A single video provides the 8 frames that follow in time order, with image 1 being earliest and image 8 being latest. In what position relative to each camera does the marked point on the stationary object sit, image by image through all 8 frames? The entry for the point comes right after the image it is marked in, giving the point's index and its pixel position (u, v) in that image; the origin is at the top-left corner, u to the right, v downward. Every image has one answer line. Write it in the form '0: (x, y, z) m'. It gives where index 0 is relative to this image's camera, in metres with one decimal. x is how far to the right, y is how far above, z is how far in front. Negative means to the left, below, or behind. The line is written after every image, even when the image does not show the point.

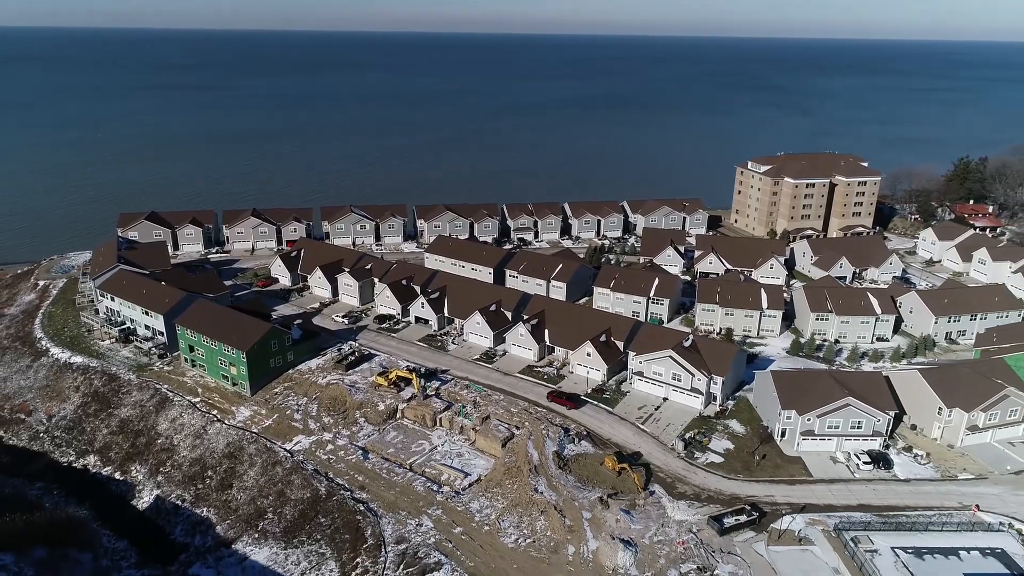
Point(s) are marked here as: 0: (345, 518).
0: (-5.1, -7.1, +19.9) m
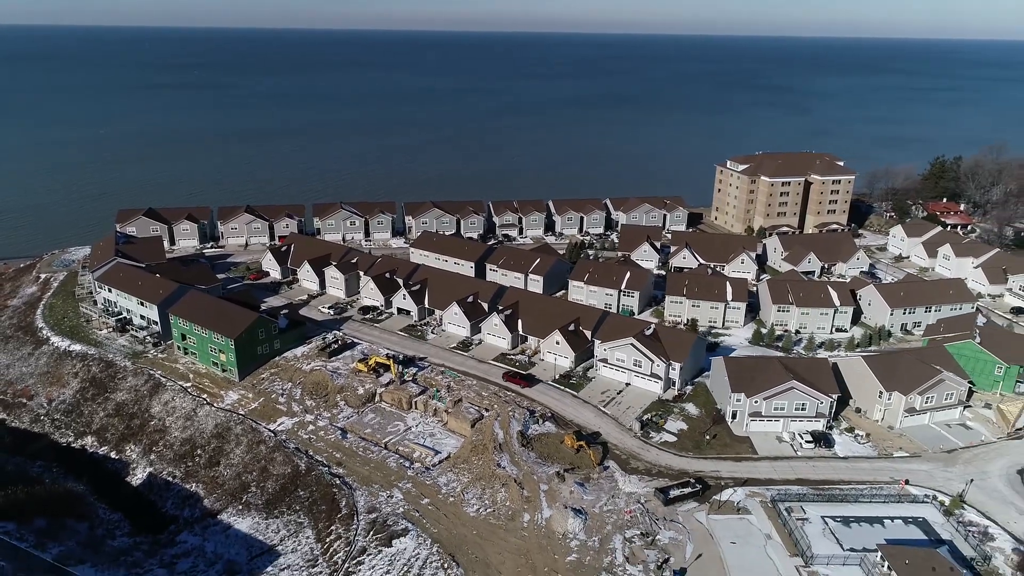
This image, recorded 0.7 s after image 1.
0: (-6.3, -6.8, +21.5) m
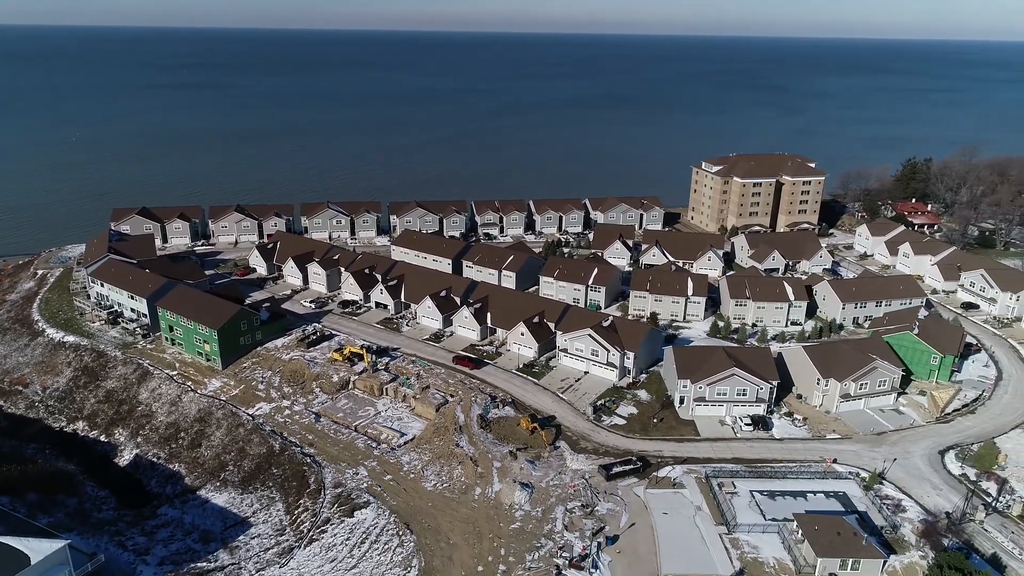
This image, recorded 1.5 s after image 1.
0: (-7.8, -6.5, +23.2) m
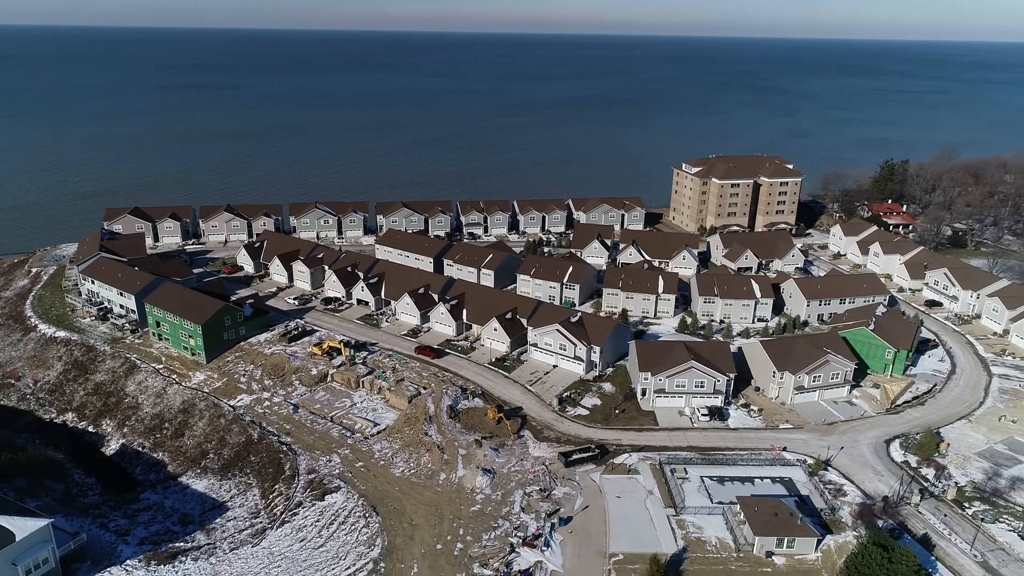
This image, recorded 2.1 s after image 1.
0: (-9.1, -6.3, +24.3) m
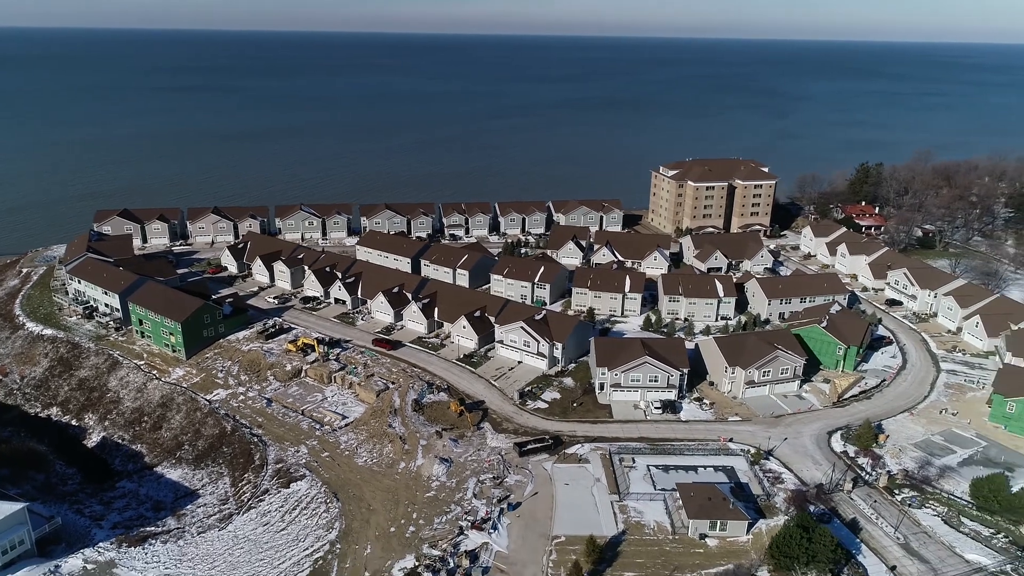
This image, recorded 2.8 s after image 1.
0: (-10.7, -6.3, +25.5) m
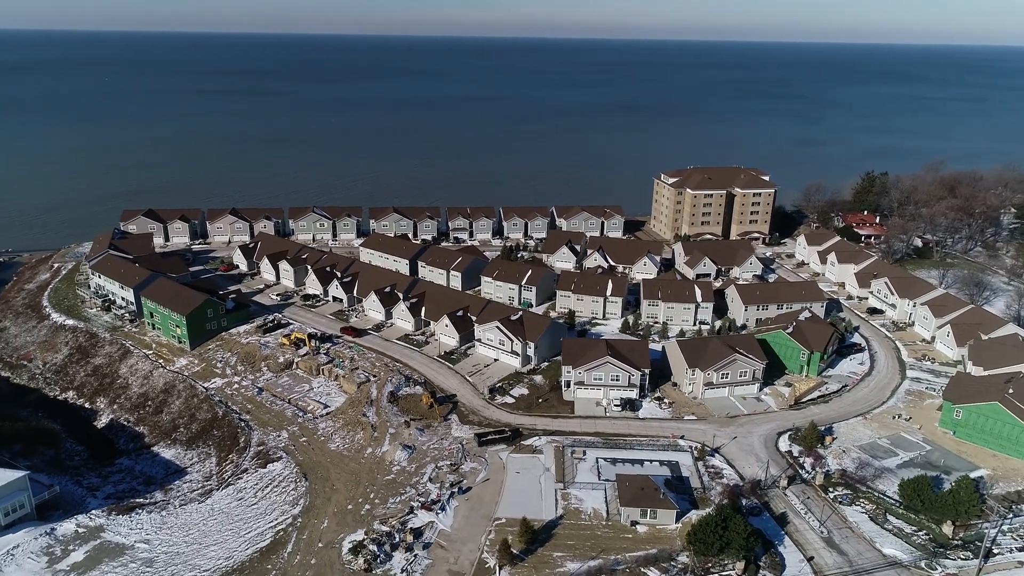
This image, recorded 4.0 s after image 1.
0: (-12.1, -6.1, +27.7) m
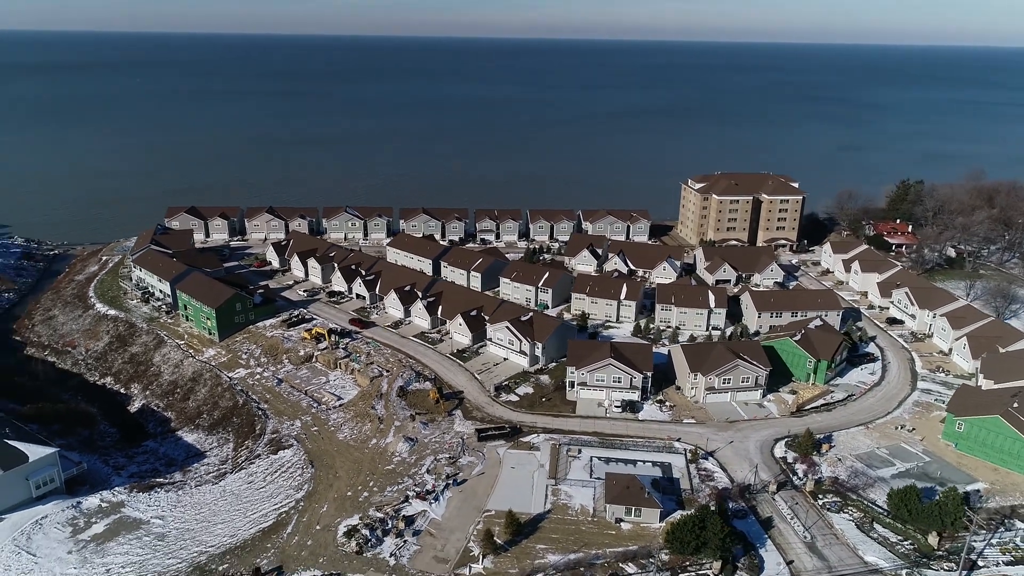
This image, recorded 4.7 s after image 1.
0: (-12.0, -5.9, +29.3) m
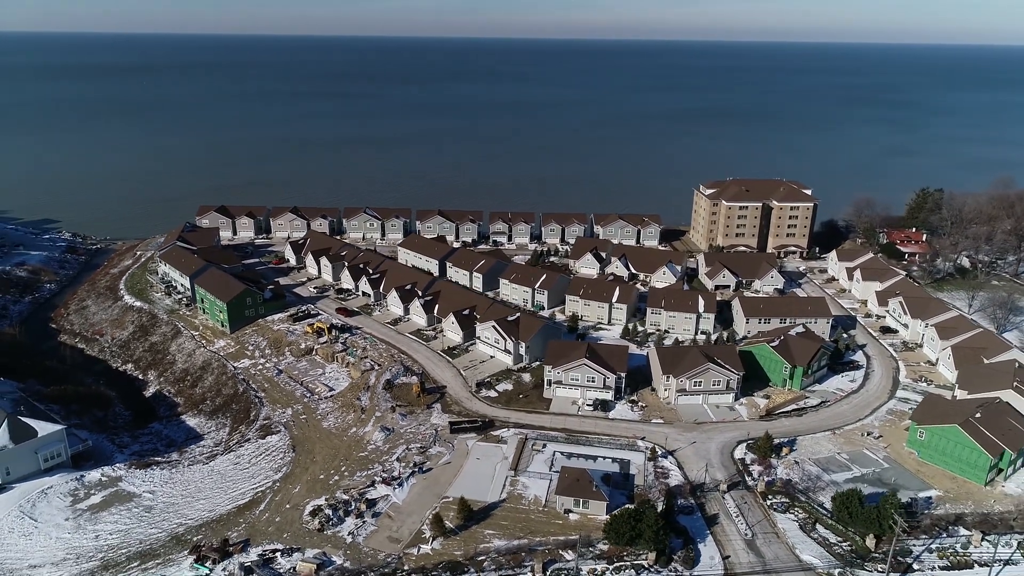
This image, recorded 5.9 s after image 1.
0: (-13.0, -5.7, +31.4) m
